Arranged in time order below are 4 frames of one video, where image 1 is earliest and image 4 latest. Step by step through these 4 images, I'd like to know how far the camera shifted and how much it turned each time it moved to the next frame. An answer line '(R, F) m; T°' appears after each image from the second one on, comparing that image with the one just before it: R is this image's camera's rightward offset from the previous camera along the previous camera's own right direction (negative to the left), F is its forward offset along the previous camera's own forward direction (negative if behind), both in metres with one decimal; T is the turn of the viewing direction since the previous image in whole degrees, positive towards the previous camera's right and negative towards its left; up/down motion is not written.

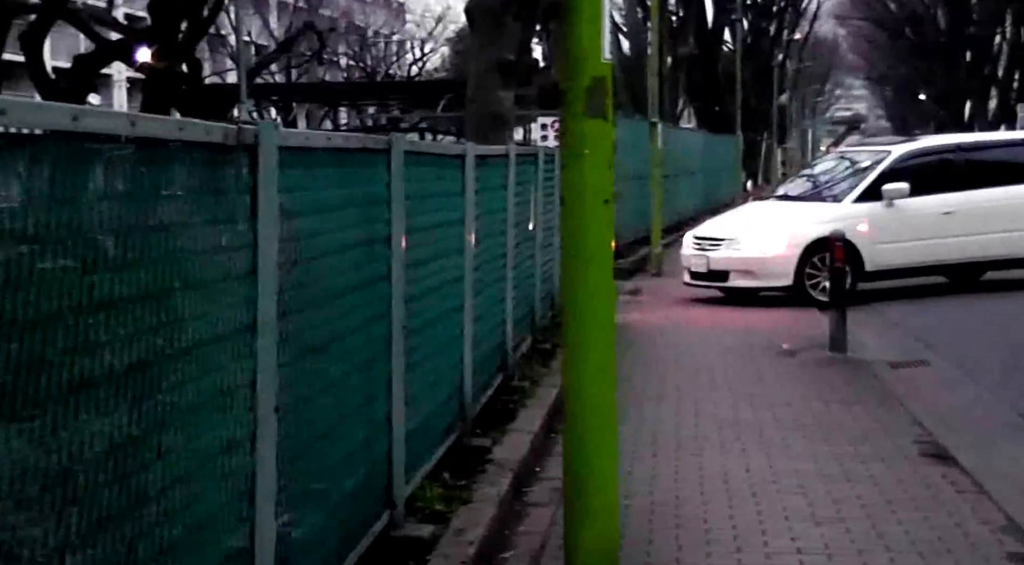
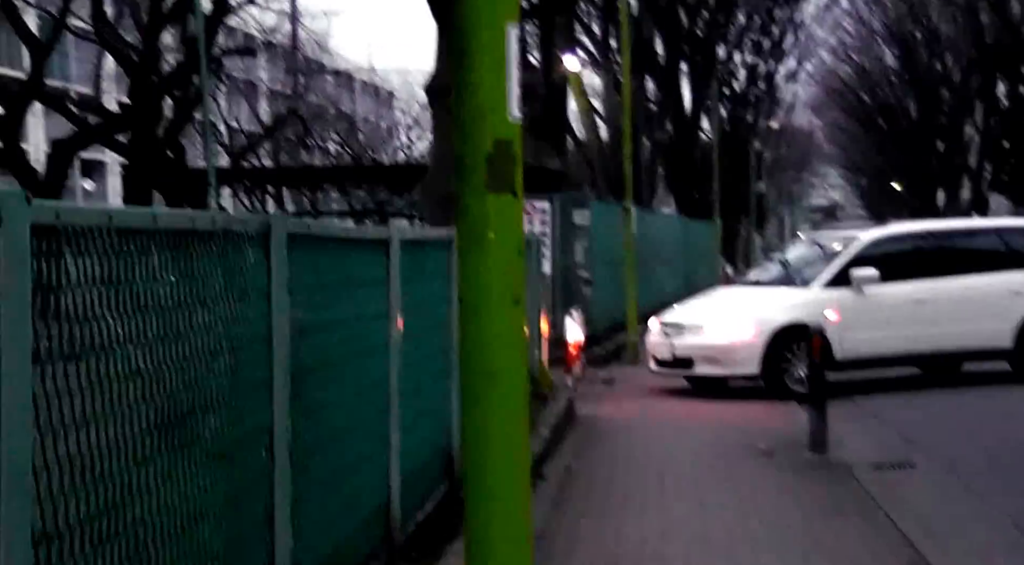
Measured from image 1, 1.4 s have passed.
(+0.1, +0.5) m; +1°
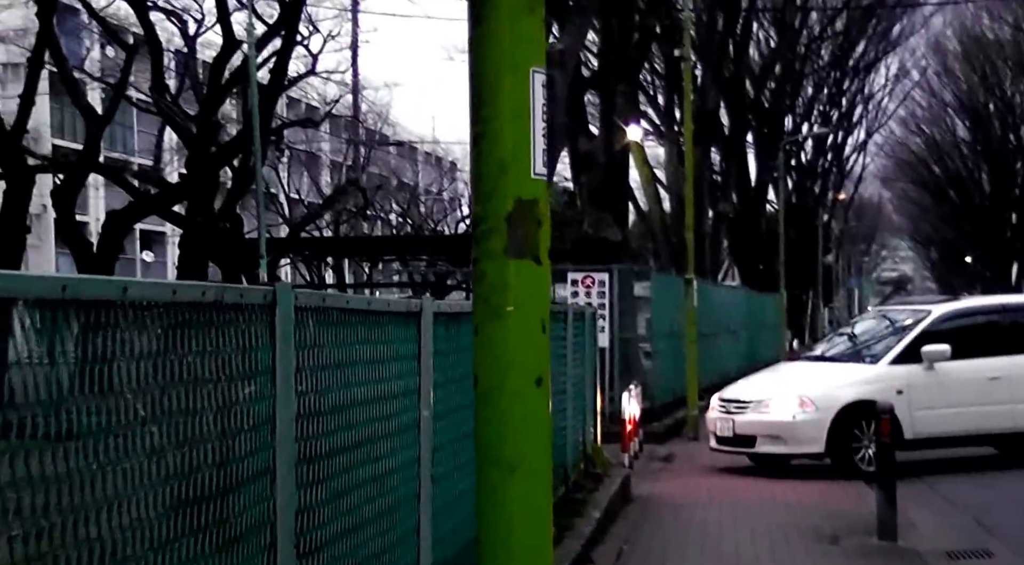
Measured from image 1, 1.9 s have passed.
(+0.1, +0.5) m; -3°
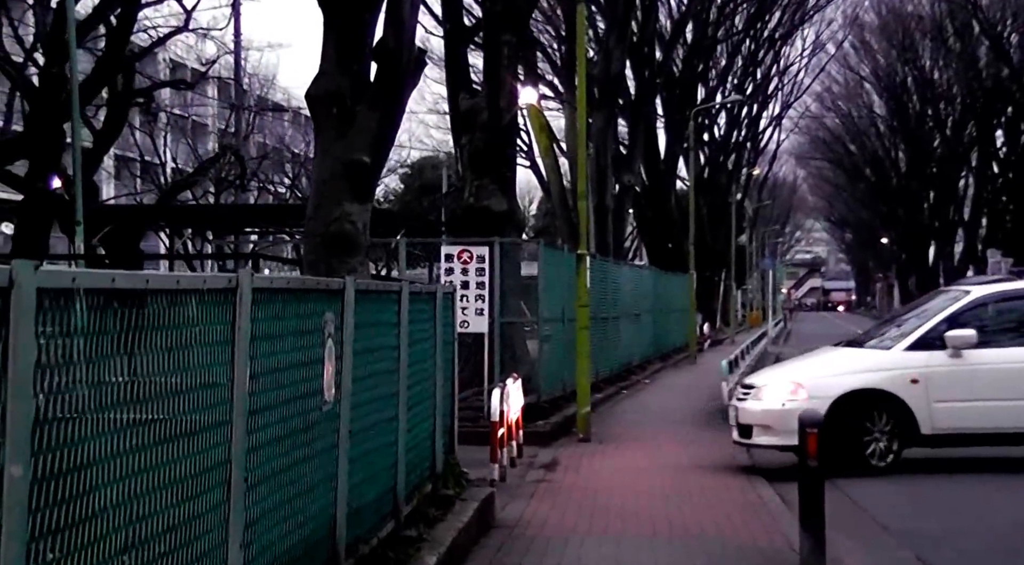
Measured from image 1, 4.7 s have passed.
(+0.6, +2.9) m; +3°
